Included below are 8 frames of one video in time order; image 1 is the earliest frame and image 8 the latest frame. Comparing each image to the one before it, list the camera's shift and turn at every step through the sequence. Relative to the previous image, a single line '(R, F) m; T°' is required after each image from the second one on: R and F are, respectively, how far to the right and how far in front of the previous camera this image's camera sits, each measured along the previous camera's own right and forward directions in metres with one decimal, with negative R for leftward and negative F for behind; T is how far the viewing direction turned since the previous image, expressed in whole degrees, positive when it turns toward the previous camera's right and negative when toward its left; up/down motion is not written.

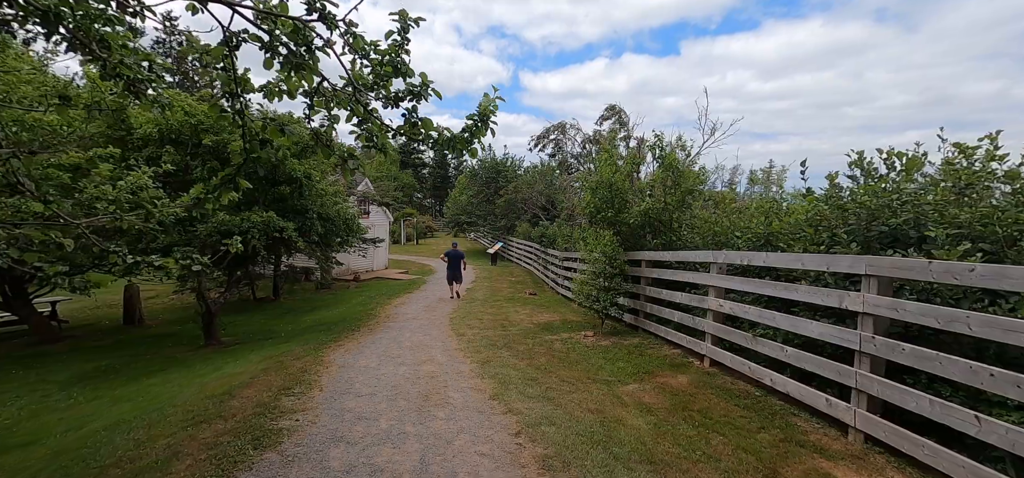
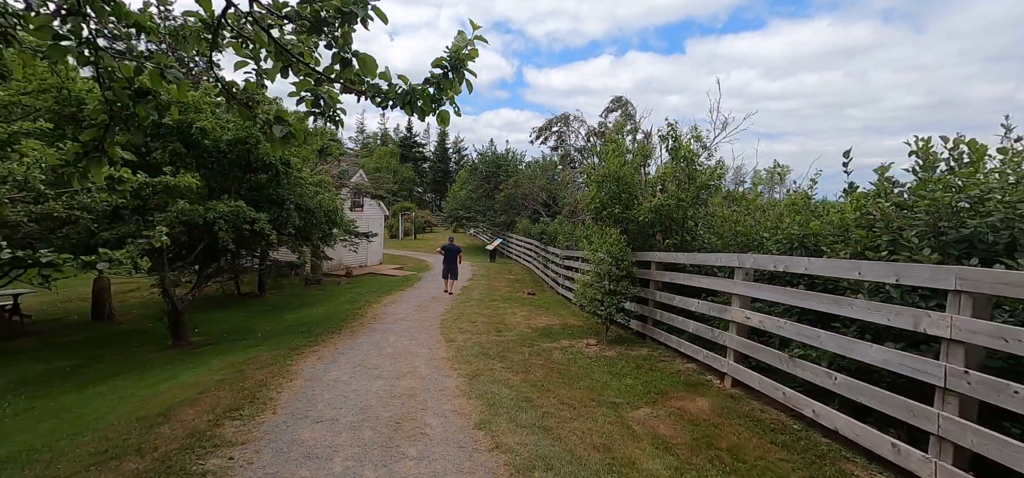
(+0.1, +0.8) m; 0°
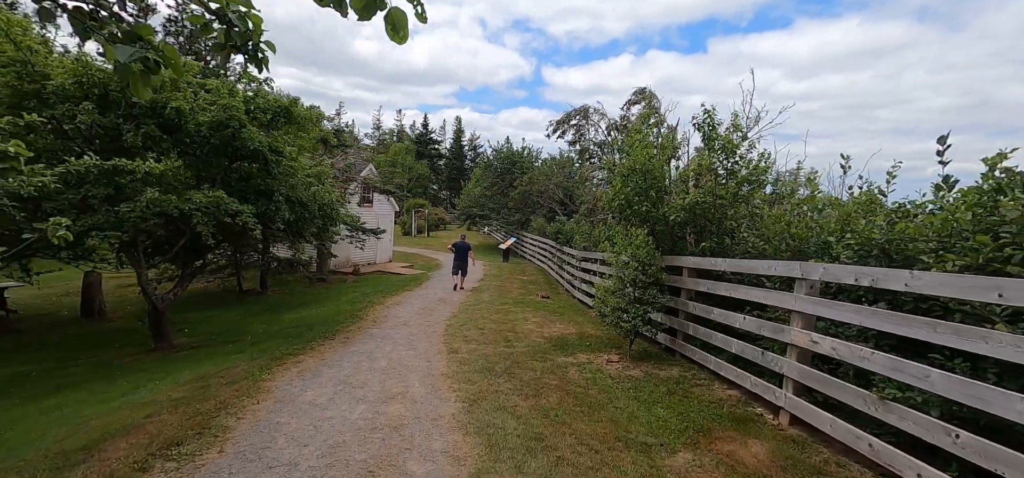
(0.0, +0.9) m; -2°
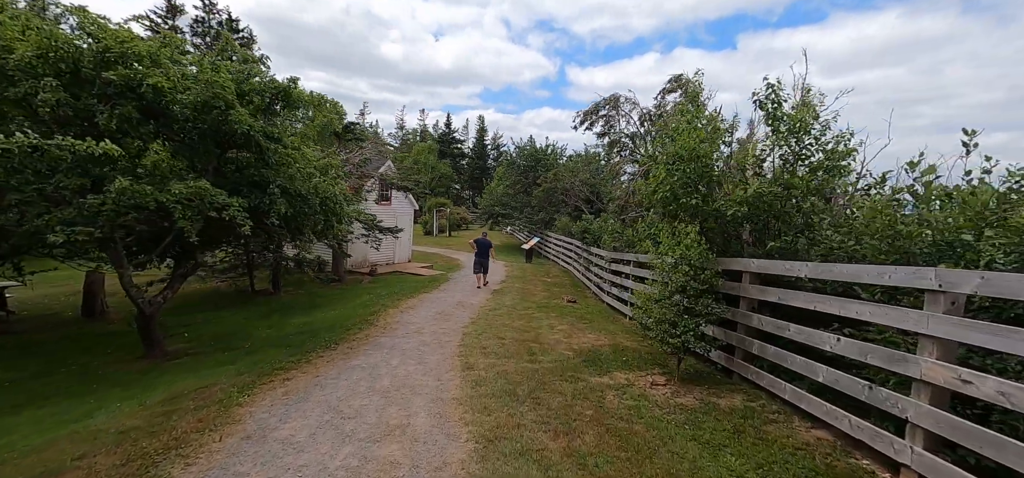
(0.0, +1.0) m; -3°
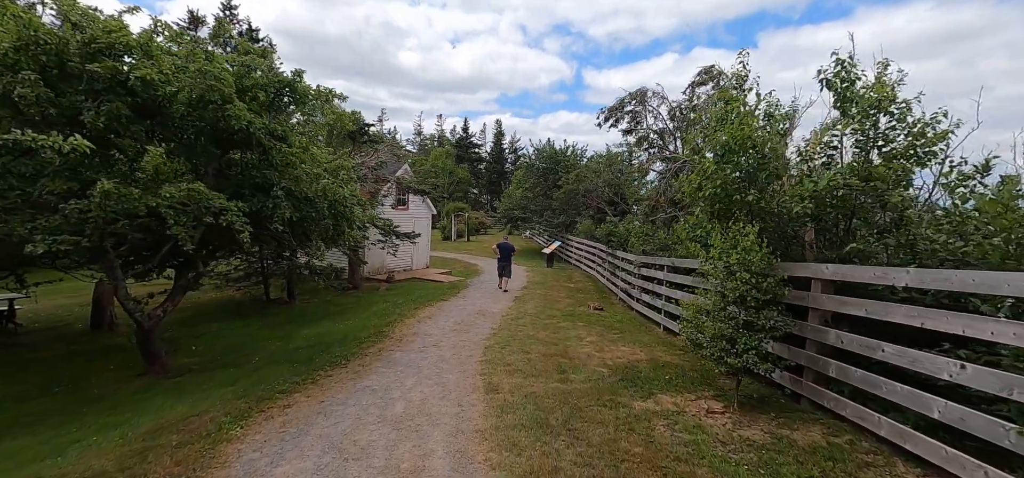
(-0.1, +0.7) m; -2°
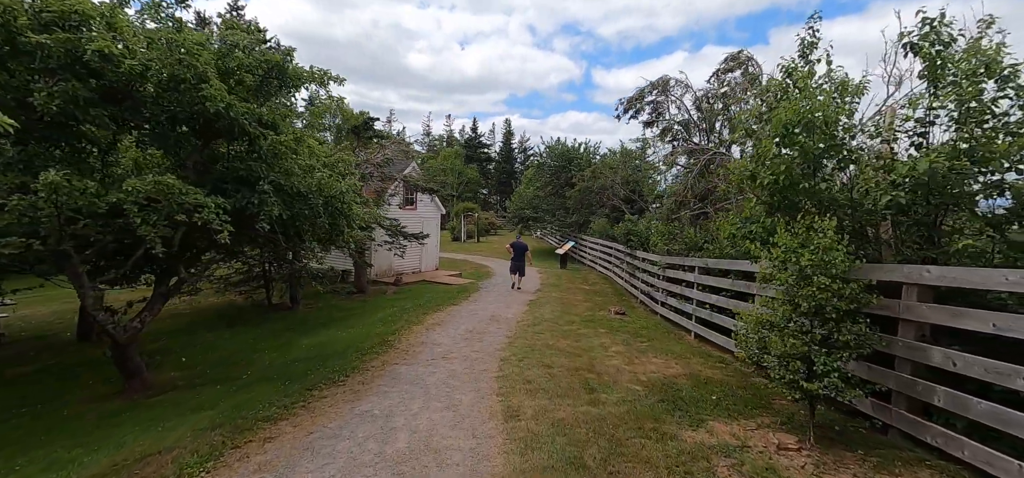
(-0.1, +0.8) m; -1°
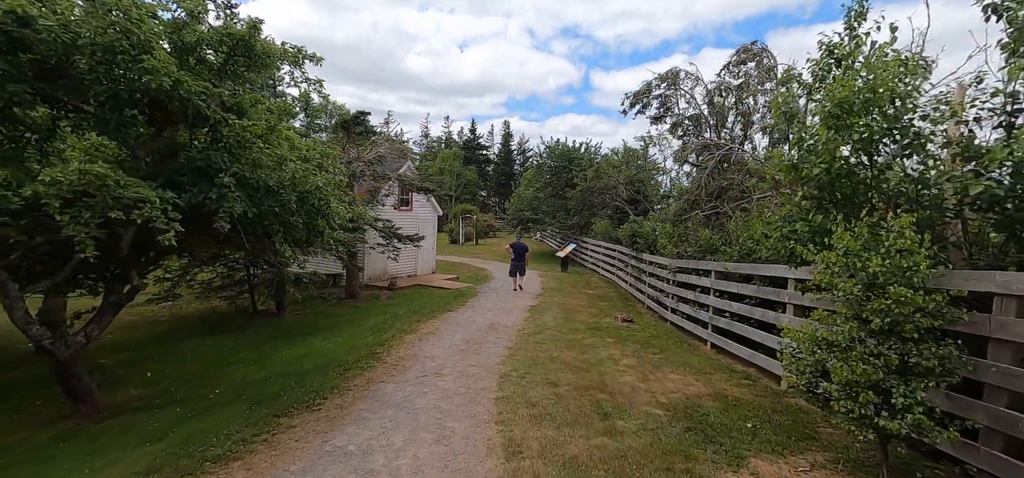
(0.0, +0.7) m; 0°
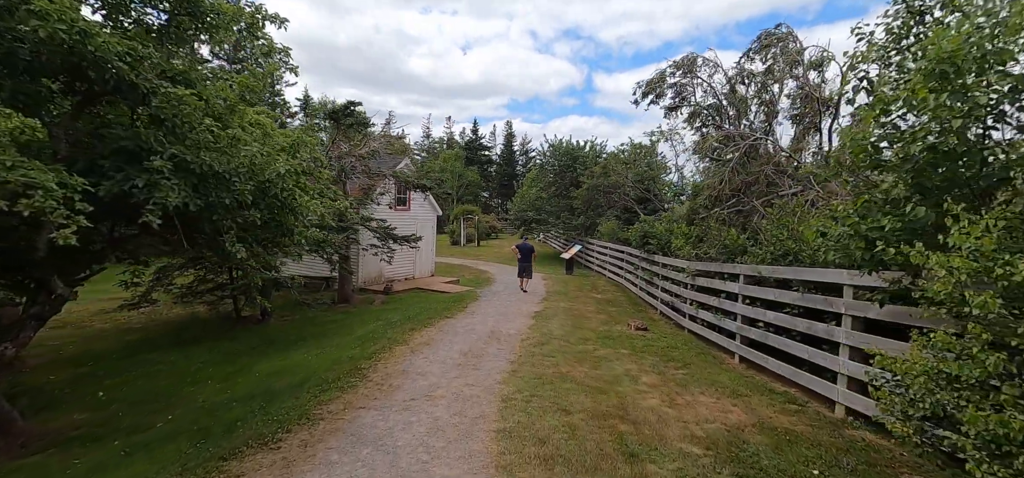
(0.0, +0.9) m; 0°
